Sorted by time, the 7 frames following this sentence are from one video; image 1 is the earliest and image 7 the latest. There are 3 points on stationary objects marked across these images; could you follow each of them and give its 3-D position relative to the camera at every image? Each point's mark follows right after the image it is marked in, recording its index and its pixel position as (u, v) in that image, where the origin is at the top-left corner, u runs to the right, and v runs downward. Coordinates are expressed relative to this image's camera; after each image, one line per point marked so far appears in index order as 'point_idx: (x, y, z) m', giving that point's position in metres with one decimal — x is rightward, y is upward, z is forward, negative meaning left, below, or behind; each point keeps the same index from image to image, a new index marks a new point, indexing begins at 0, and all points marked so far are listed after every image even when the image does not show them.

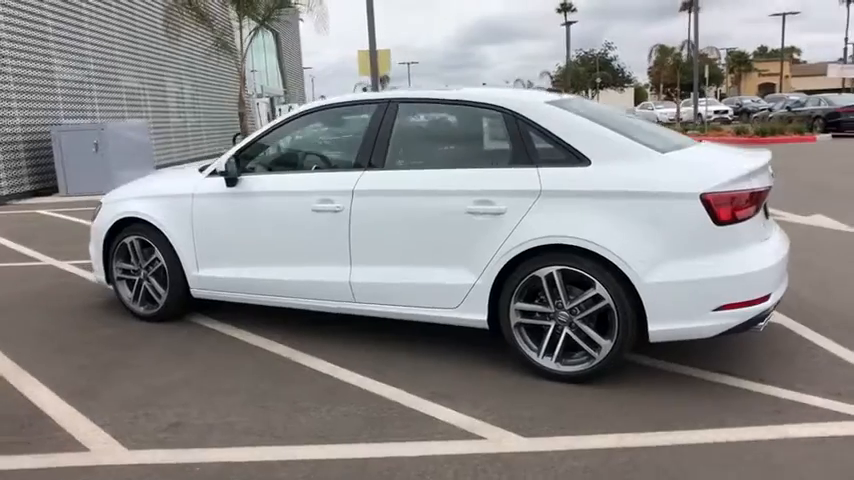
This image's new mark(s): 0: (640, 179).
0: (+1.4, +0.4, +4.2) m
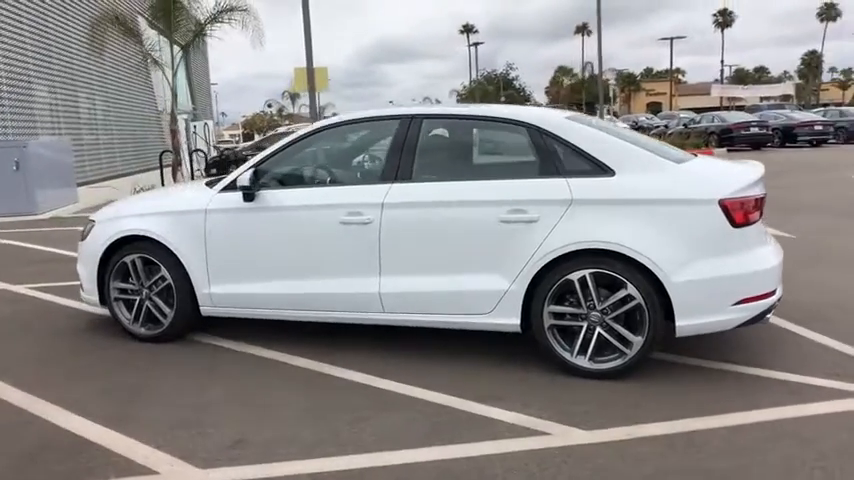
0: (+1.7, +0.4, +4.6) m
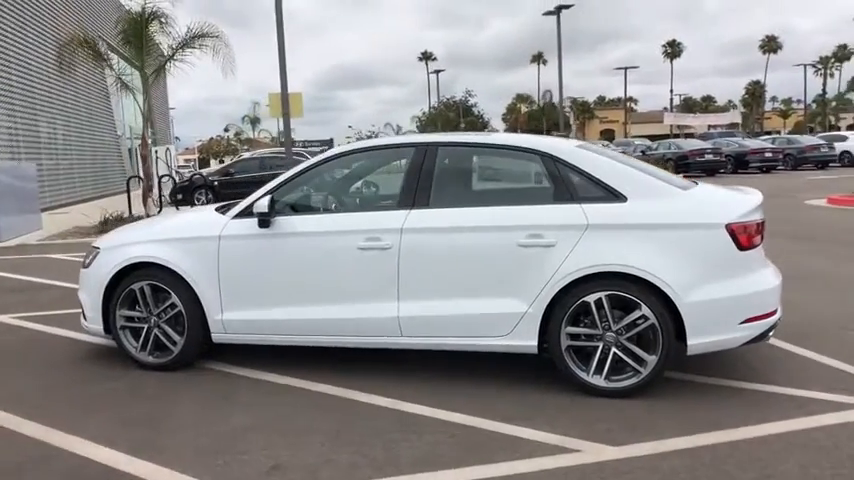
0: (+1.8, +0.2, +4.9) m
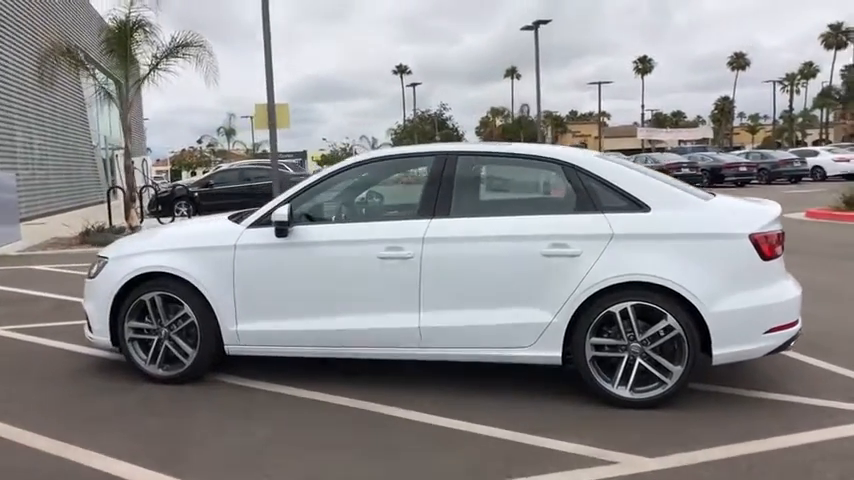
0: (+2.0, +0.1, +4.9) m
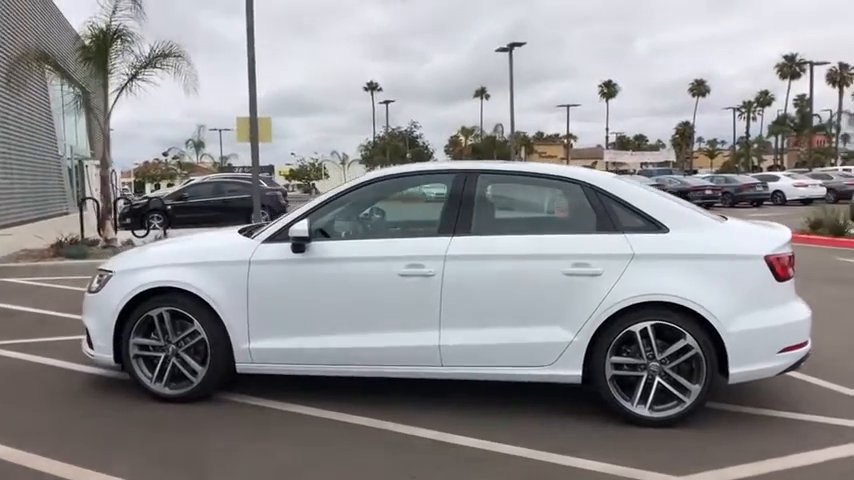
0: (+2.2, 0.0, +5.0) m
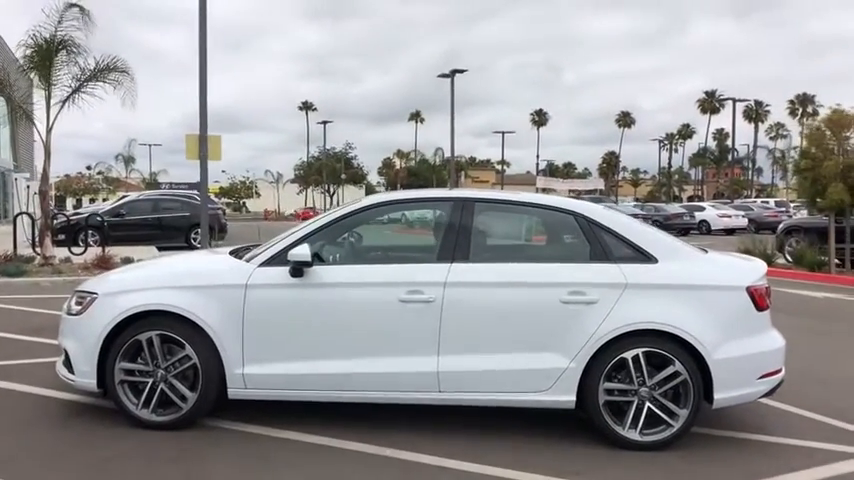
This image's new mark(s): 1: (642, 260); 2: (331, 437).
0: (+2.2, -0.3, +5.3) m
1: (+1.7, -0.2, +5.3) m
2: (-0.8, -1.6, +5.2) m
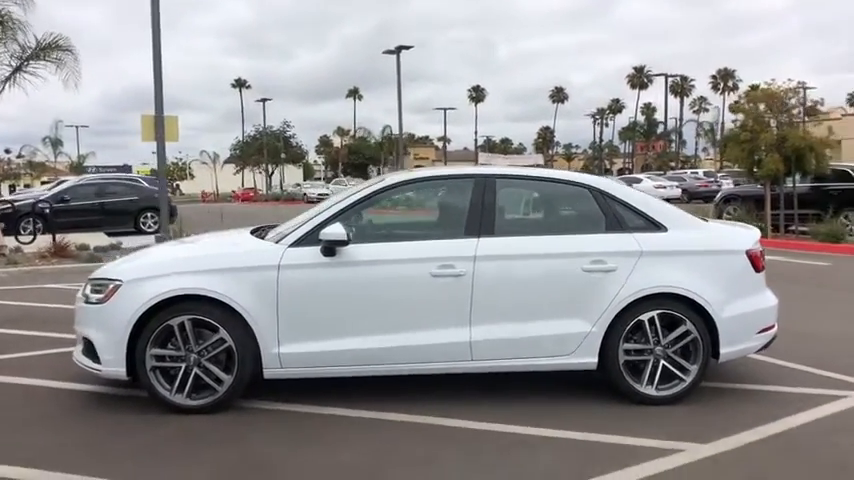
0: (+2.4, 0.0, +5.7) m
1: (+2.0, +0.1, +5.7) m
2: (-0.5, -1.4, +5.4) m
